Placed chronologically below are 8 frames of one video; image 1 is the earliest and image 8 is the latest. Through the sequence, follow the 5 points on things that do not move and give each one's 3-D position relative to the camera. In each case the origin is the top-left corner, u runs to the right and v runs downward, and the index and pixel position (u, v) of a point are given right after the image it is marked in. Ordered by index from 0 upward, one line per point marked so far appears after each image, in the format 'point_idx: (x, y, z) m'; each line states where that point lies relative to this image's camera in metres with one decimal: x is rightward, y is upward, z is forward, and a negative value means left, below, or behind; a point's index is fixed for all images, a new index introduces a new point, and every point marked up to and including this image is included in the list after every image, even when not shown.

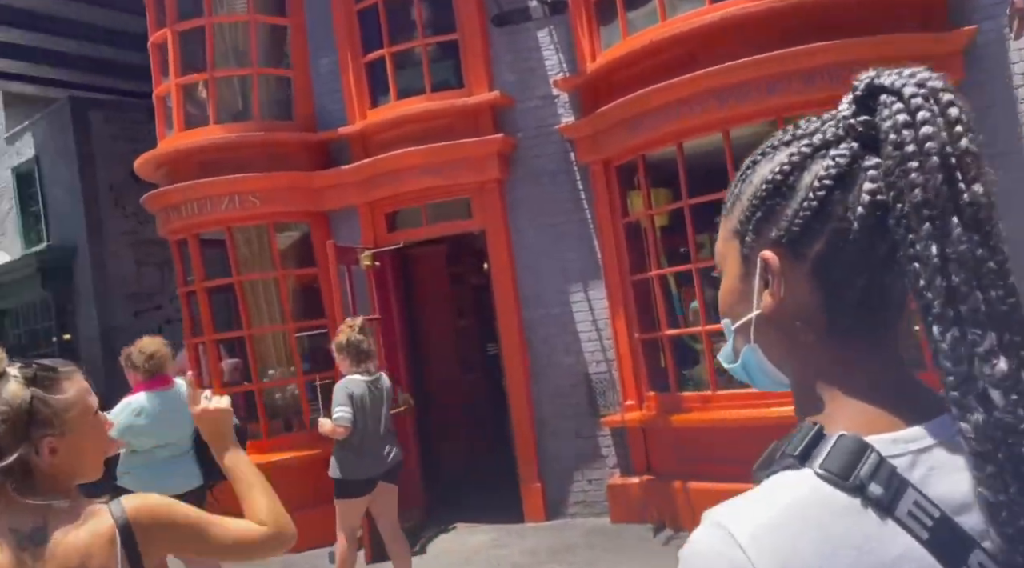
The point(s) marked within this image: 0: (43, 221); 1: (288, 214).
0: (-7.0, +1.0, +12.7) m
1: (-1.1, +0.3, +4.2) m
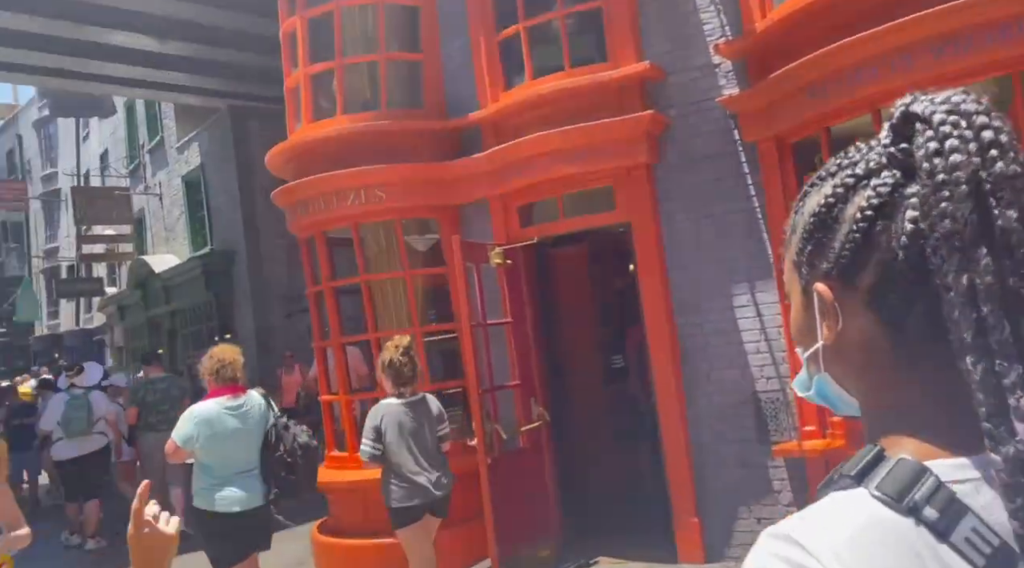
0: (-4.7, +0.9, +13.3) m
1: (-0.4, +0.3, +3.9) m
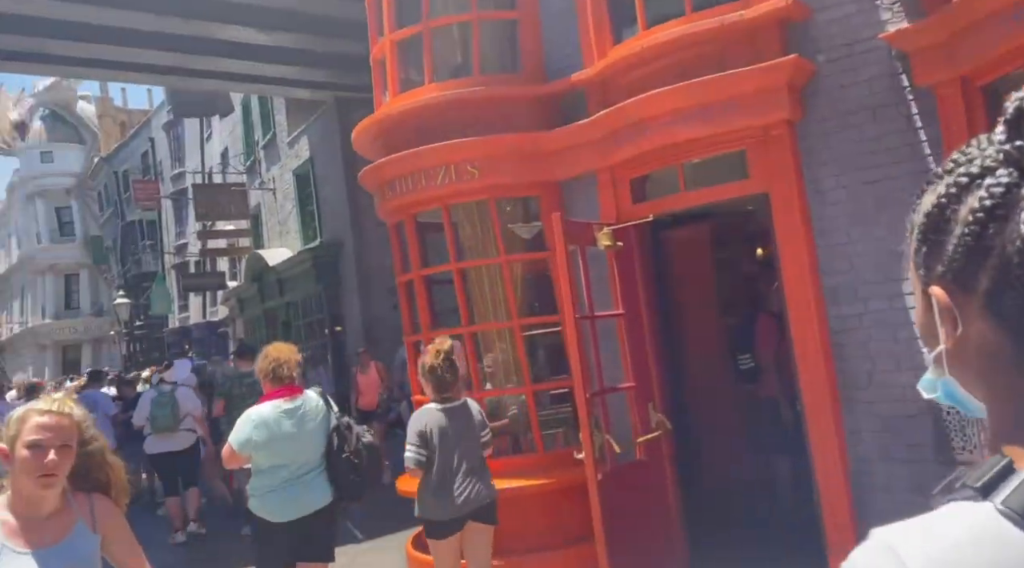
0: (-3.0, +1.0, +13.3) m
1: (0.0, +0.4, +3.4) m
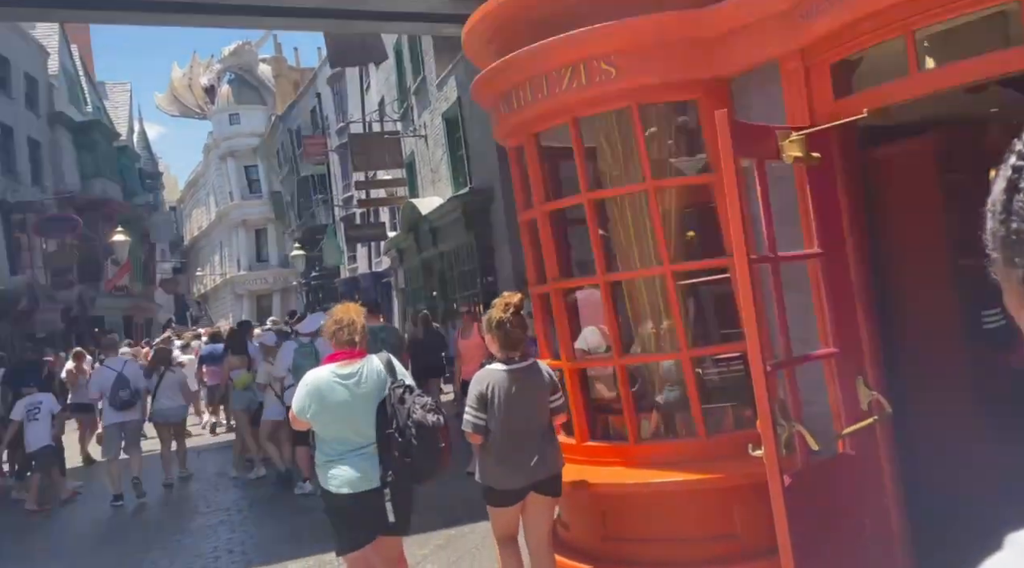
0: (-0.7, +1.8, +12.9) m
1: (+0.5, +0.6, +2.6) m
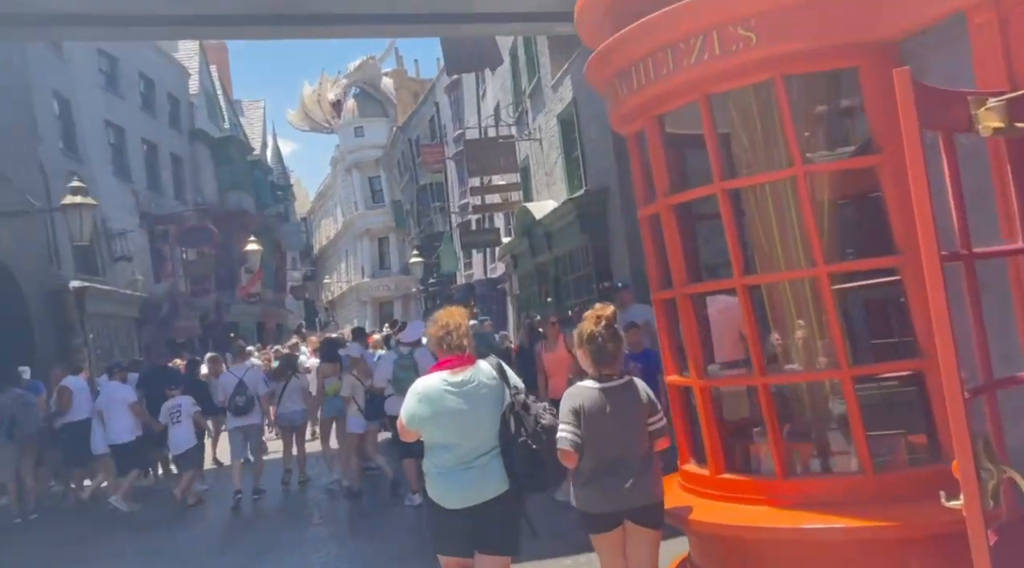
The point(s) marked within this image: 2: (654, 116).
0: (+1.0, +1.7, +12.5) m
1: (+0.8, +0.6, +2.2) m
2: (+0.4, +0.5, +2.6) m
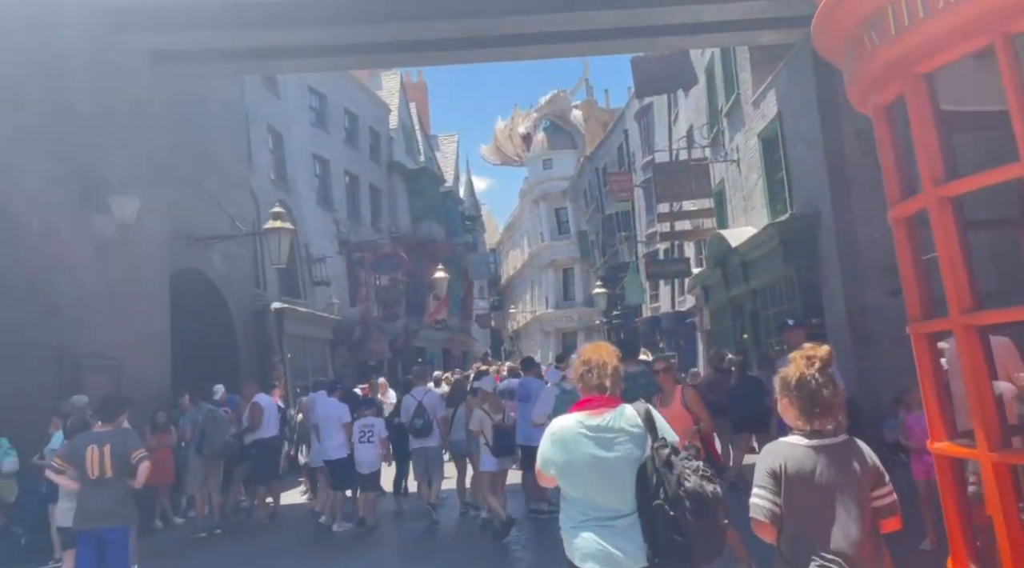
0: (+3.6, +1.3, +11.4) m
1: (+1.2, +0.5, +1.3) m
2: (+0.9, +0.5, +1.8) m
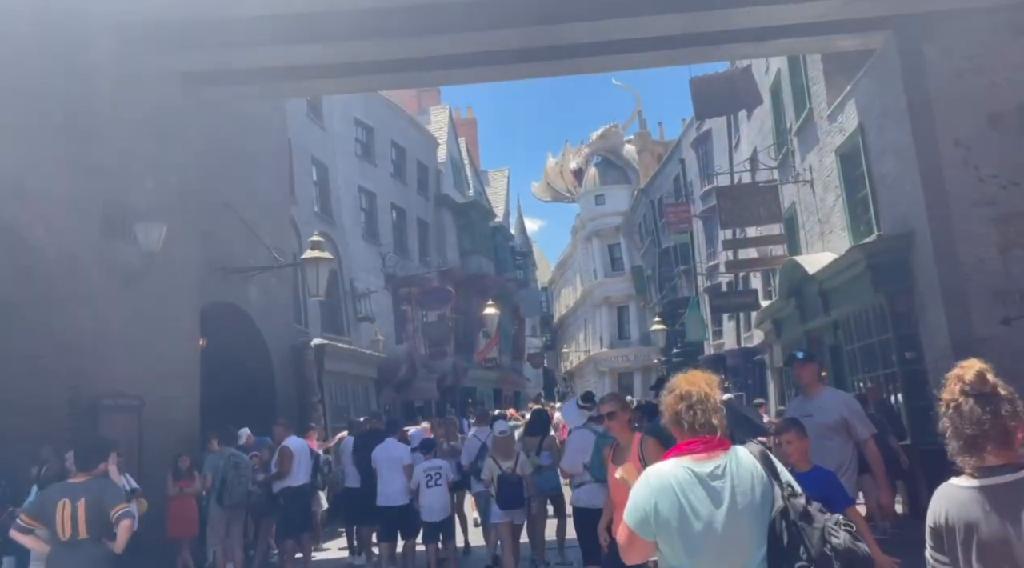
0: (+4.3, +1.0, +10.1) m
1: (+1.2, +0.7, +0.1) m
2: (+1.0, +0.6, +0.6) m
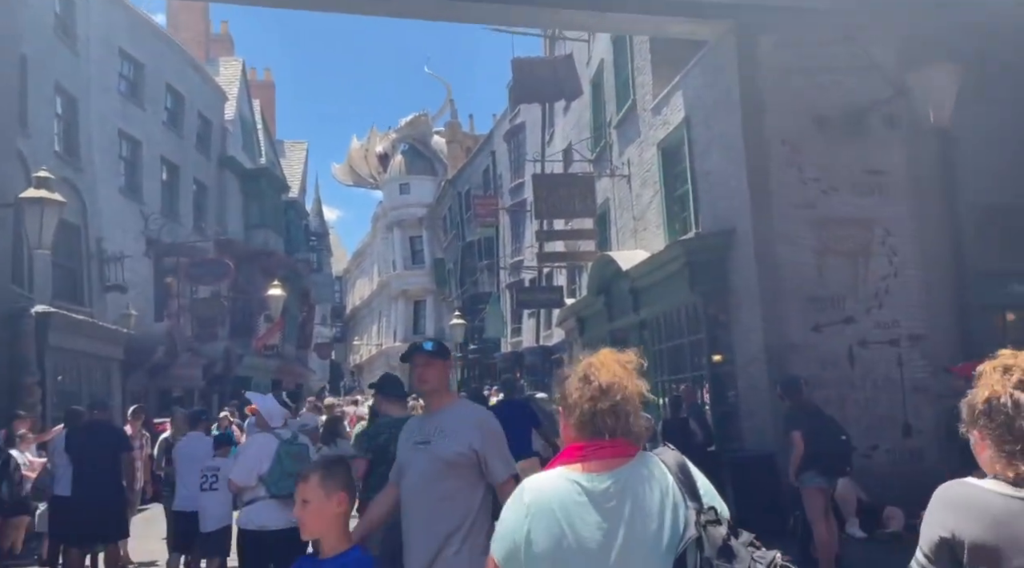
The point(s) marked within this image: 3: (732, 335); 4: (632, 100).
0: (+2.2, +1.0, +9.2) m
1: (+1.5, +0.9, -1.2) m
2: (+1.2, +0.8, -0.8) m
3: (+3.0, -0.7, +11.5) m
4: (+1.9, +2.9, +13.2) m
